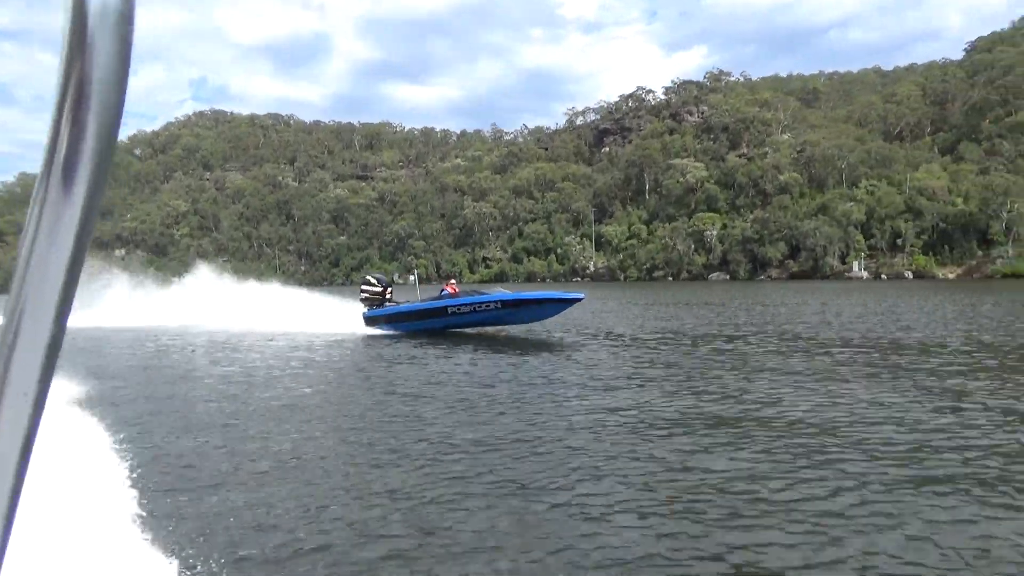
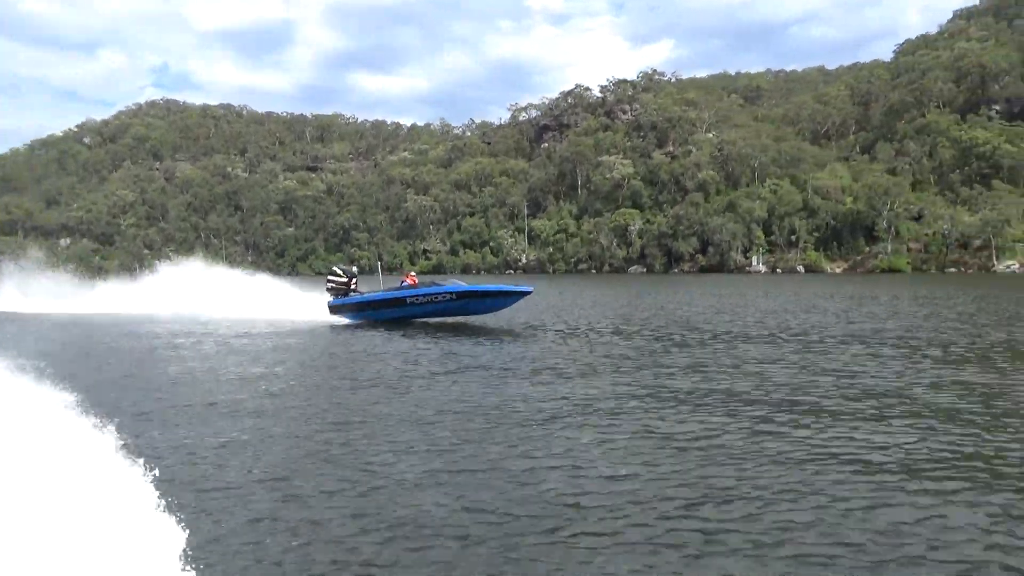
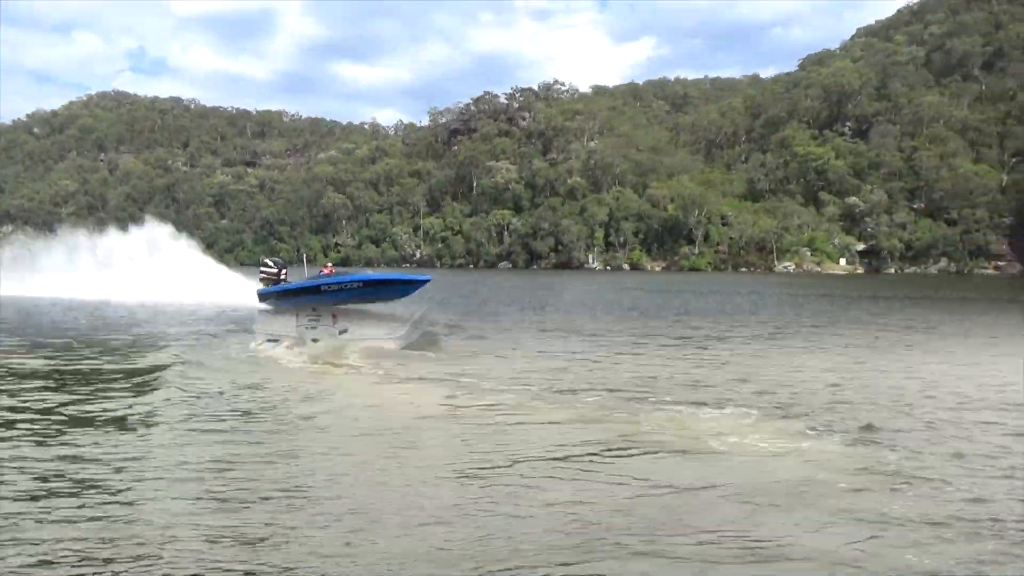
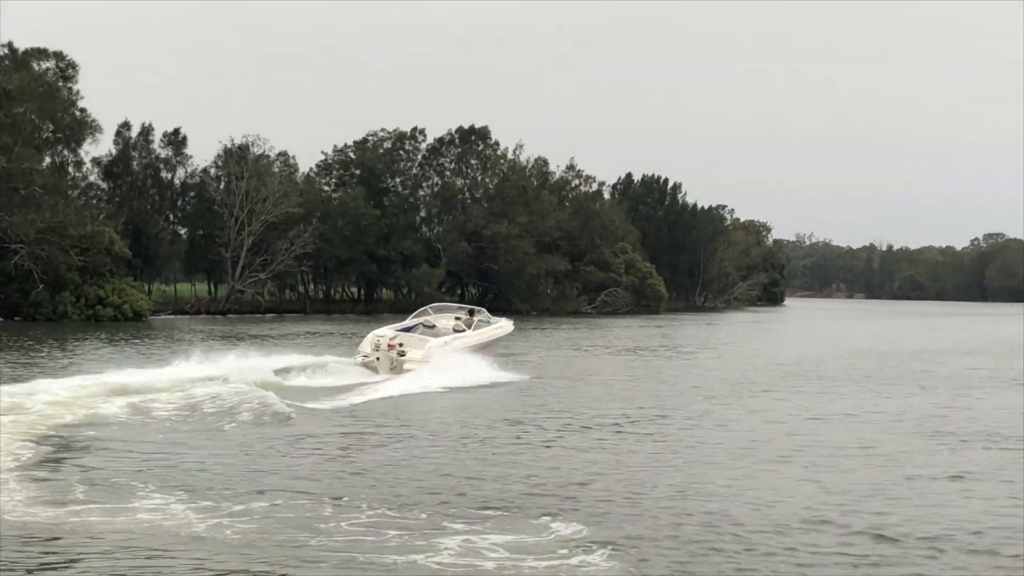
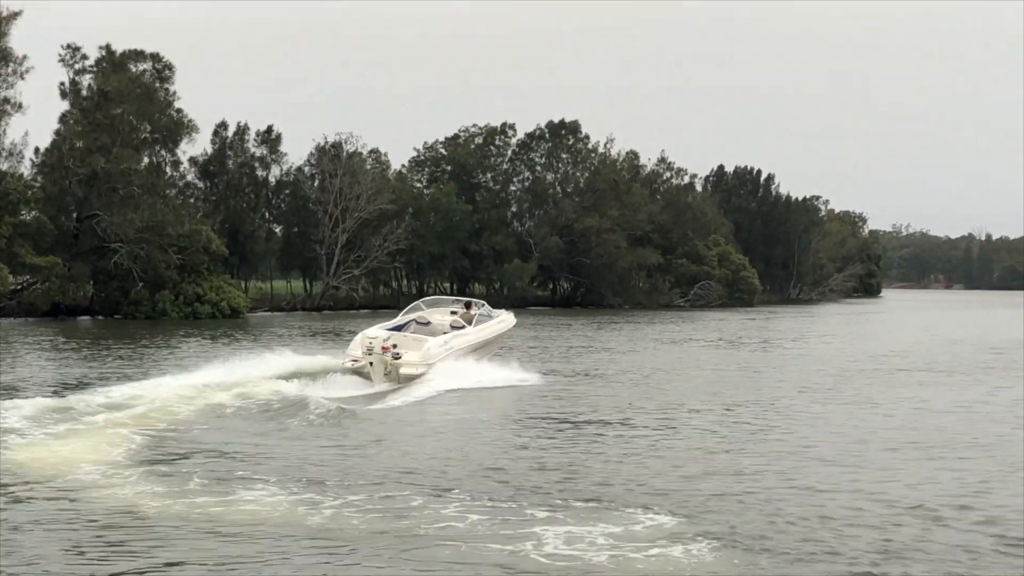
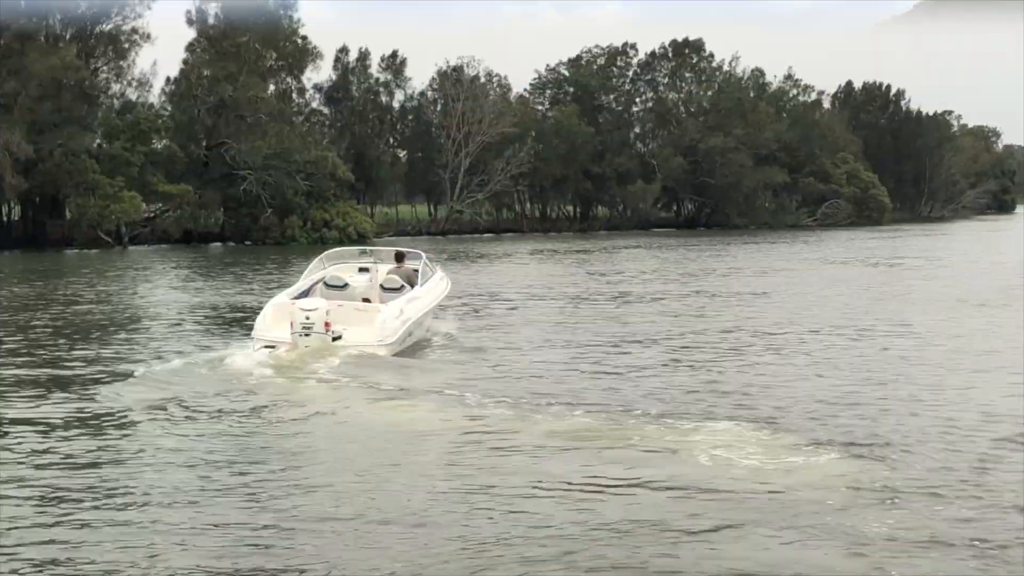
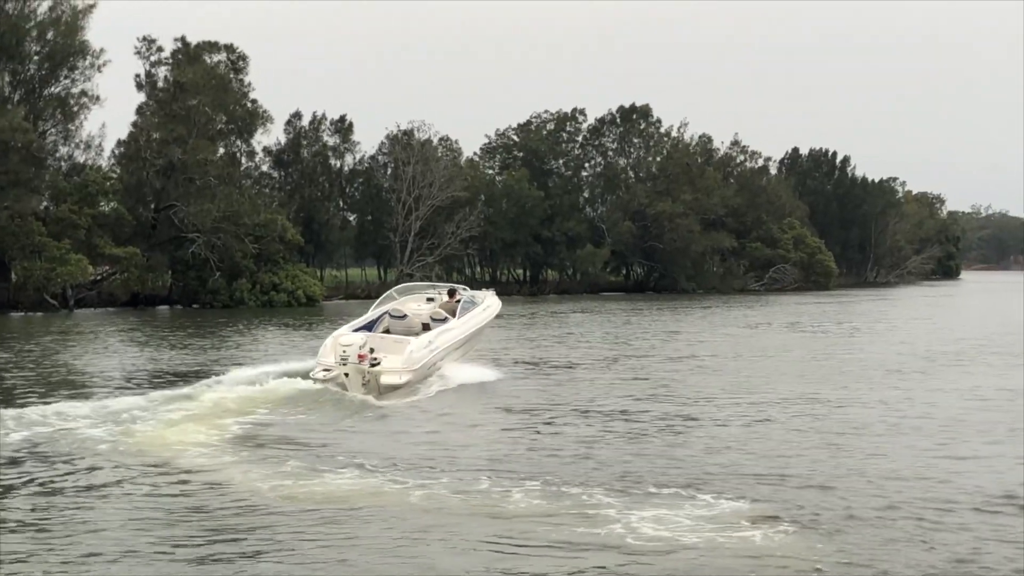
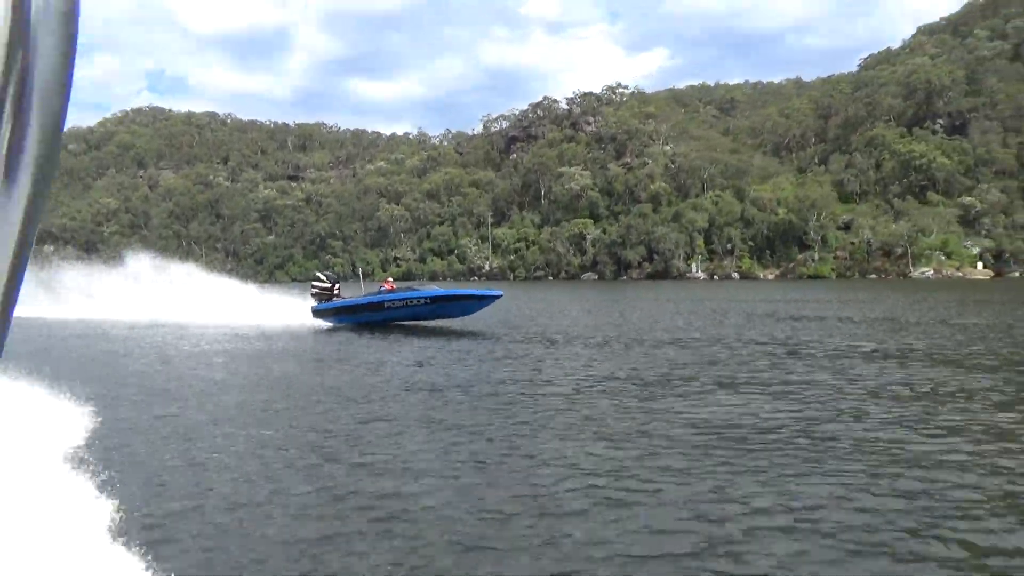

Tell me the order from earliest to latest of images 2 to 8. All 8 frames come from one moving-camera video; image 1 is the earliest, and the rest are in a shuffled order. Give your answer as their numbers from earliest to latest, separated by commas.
2, 8, 3, 6, 7, 5, 4
